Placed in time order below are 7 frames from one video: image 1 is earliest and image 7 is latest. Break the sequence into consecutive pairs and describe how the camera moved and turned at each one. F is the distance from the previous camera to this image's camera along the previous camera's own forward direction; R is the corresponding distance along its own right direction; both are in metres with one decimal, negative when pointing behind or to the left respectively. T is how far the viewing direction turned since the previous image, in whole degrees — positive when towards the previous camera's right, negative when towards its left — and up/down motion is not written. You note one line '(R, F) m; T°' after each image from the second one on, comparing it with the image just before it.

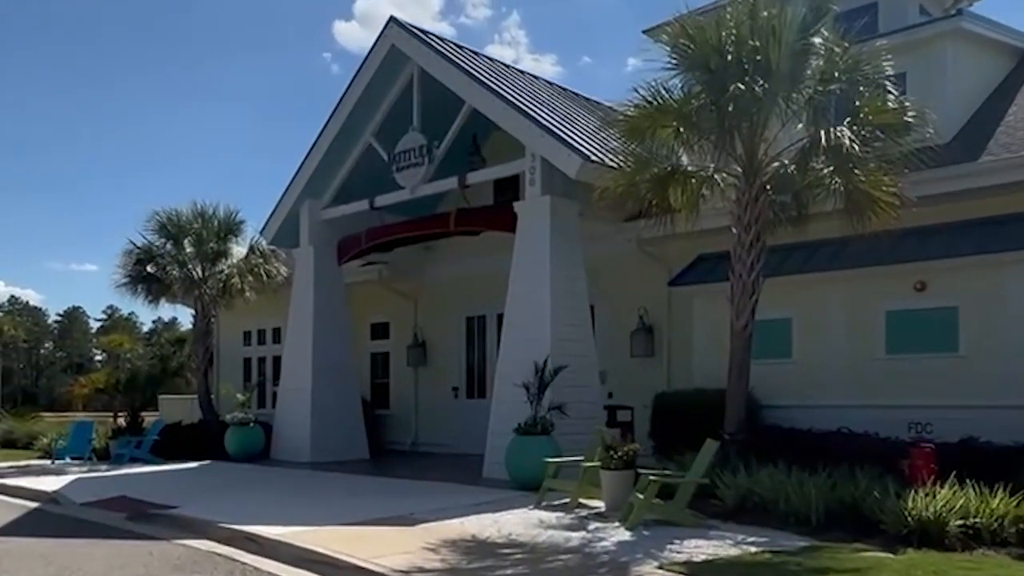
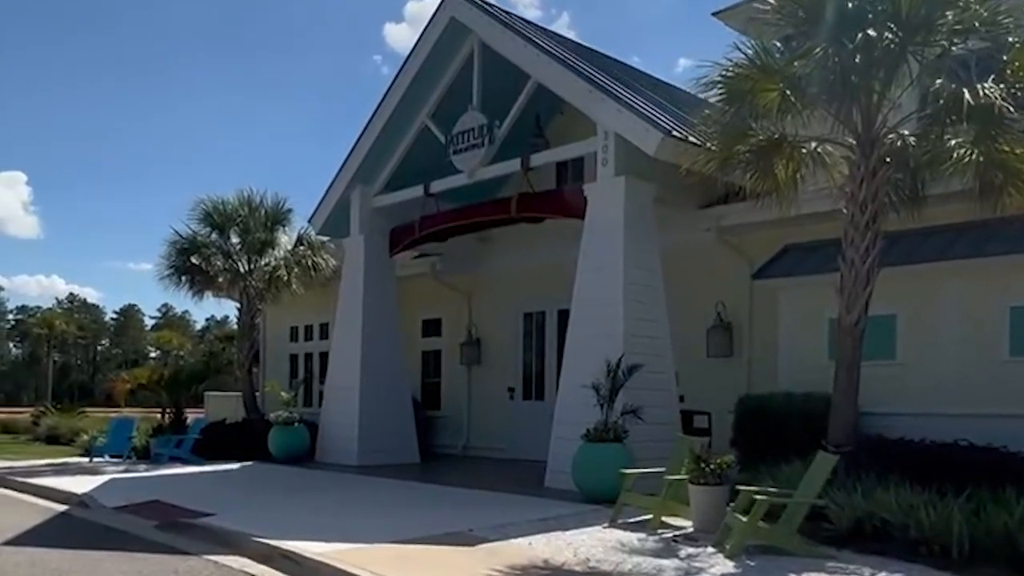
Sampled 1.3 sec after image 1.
(-0.3, +1.2) m; -3°
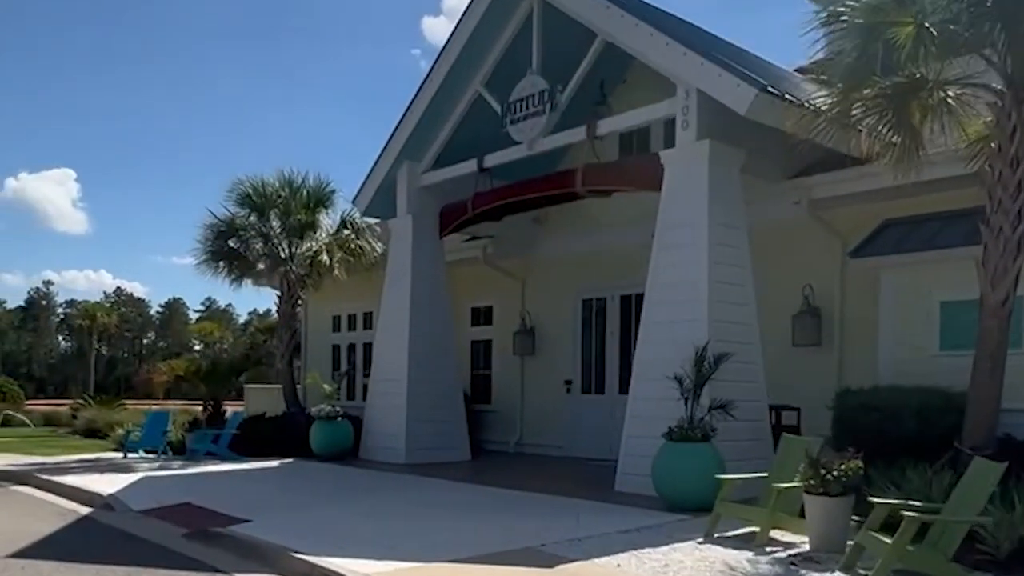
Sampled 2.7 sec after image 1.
(-0.3, +1.3) m; -2°
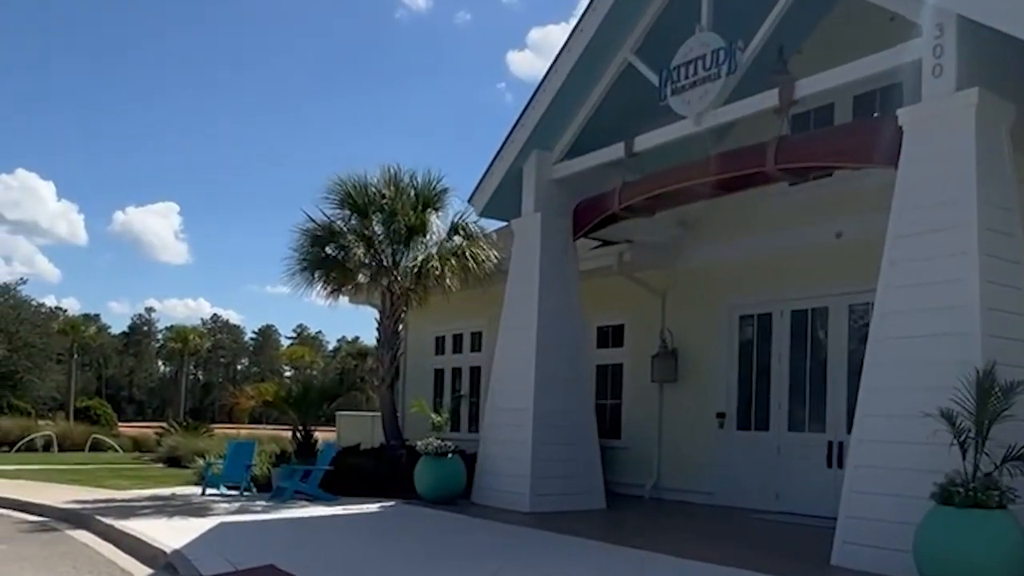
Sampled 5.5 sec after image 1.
(-0.9, +2.6) m; -5°
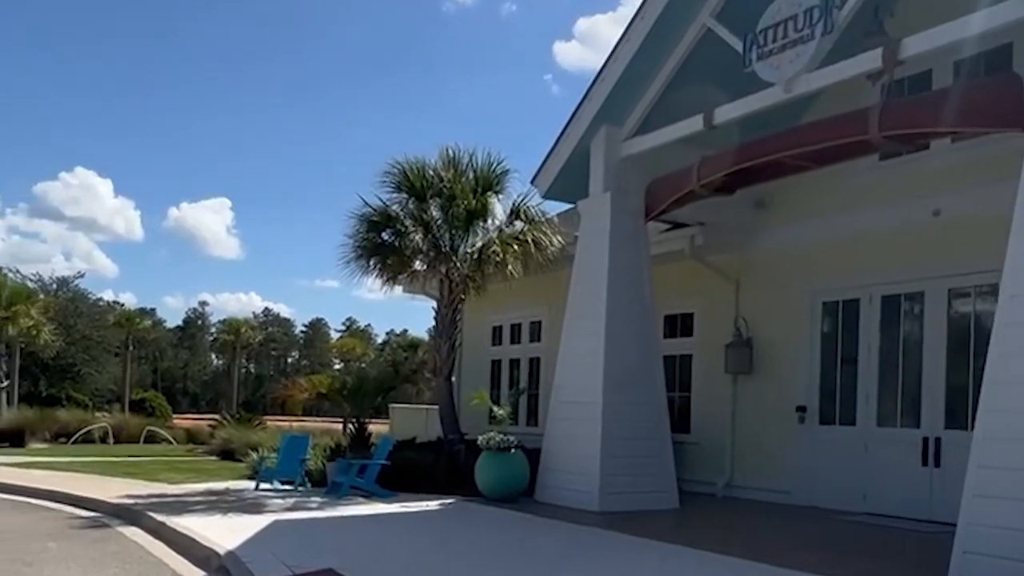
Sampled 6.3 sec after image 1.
(-0.3, +0.7) m; -3°
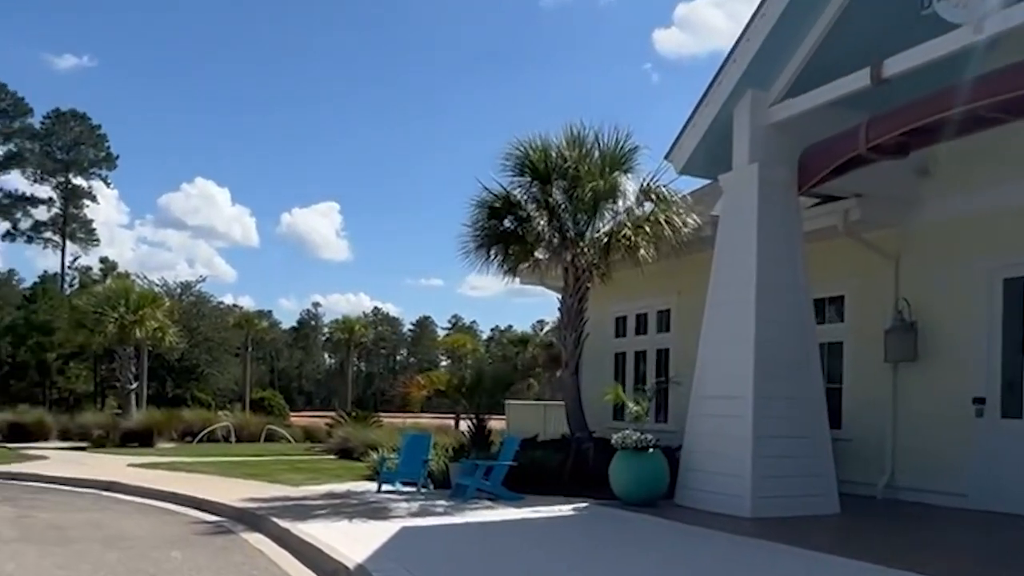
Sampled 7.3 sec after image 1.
(-0.4, +0.9) m; -7°
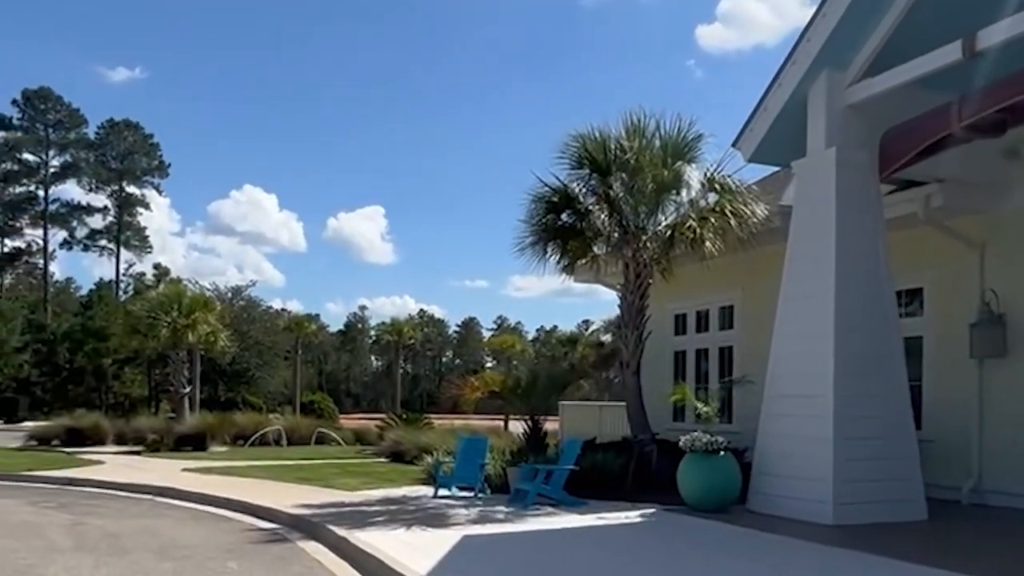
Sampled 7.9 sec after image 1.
(-0.2, +0.5) m; -3°
